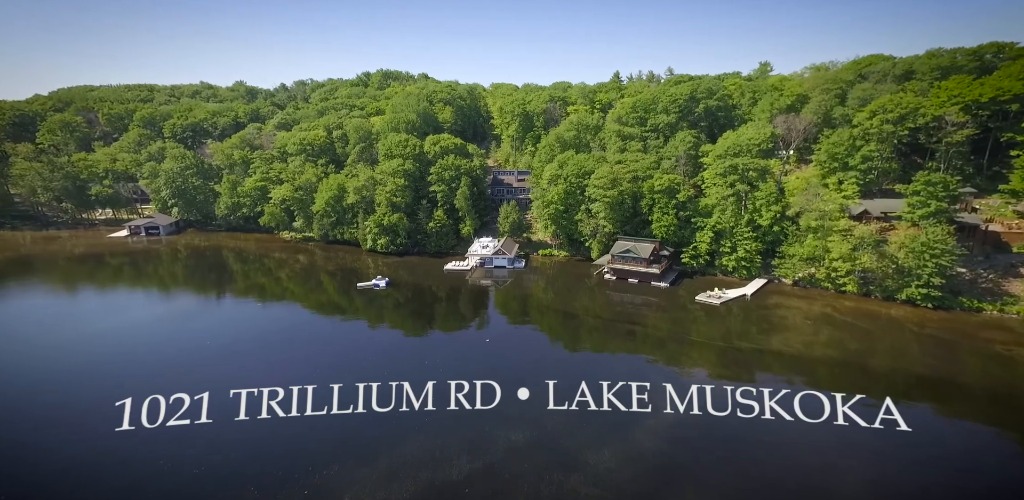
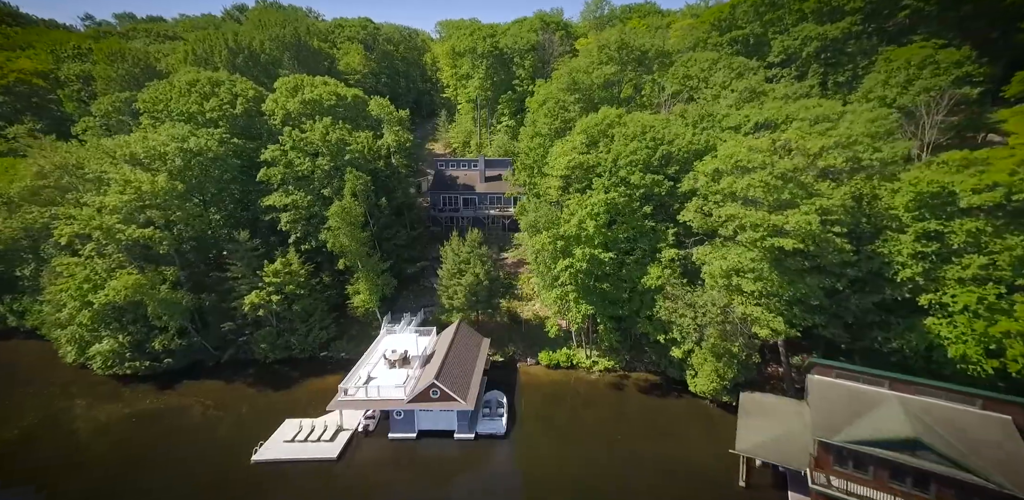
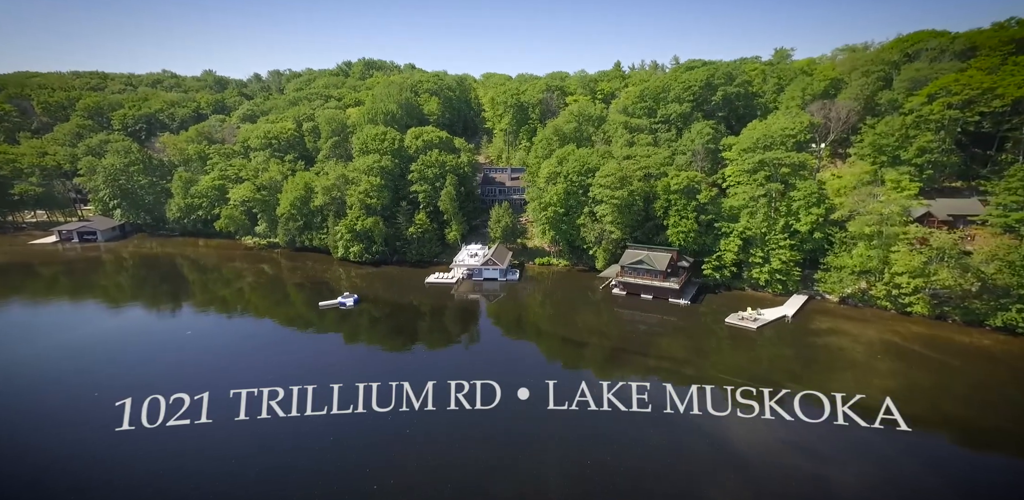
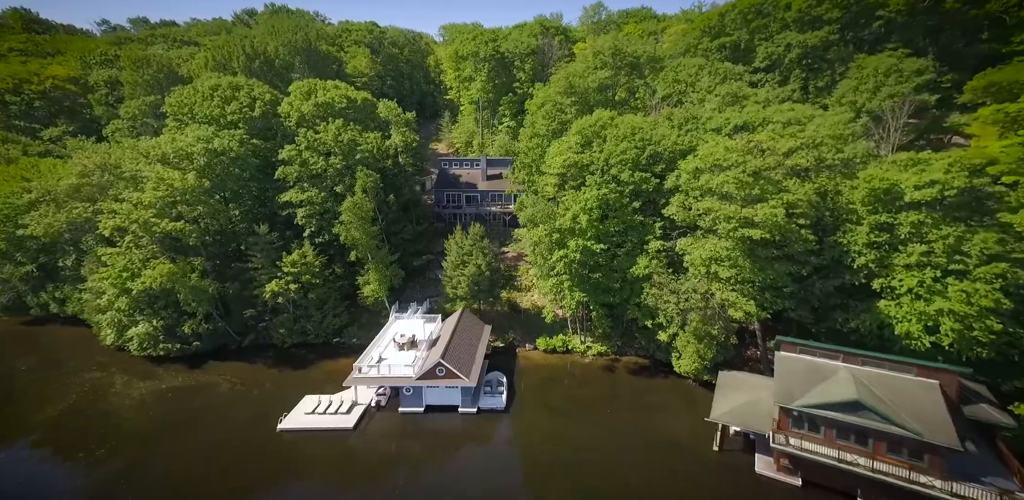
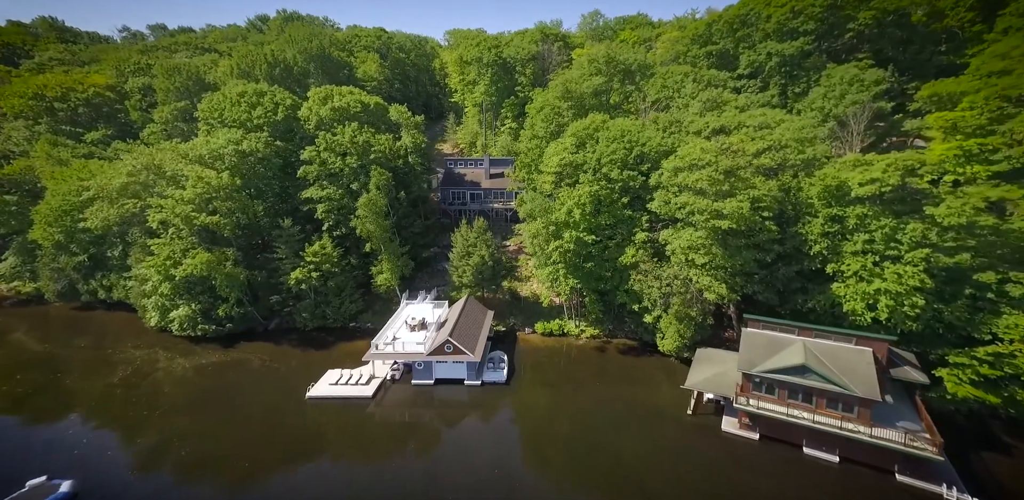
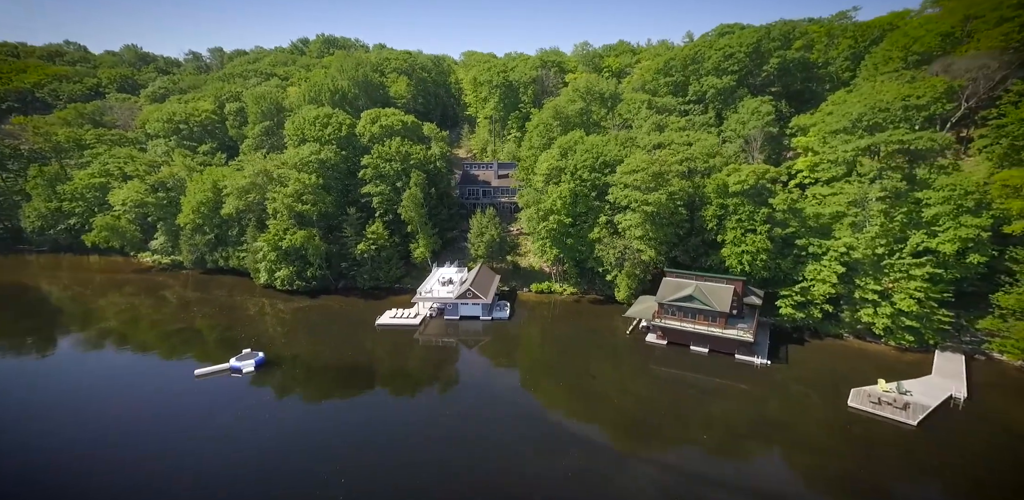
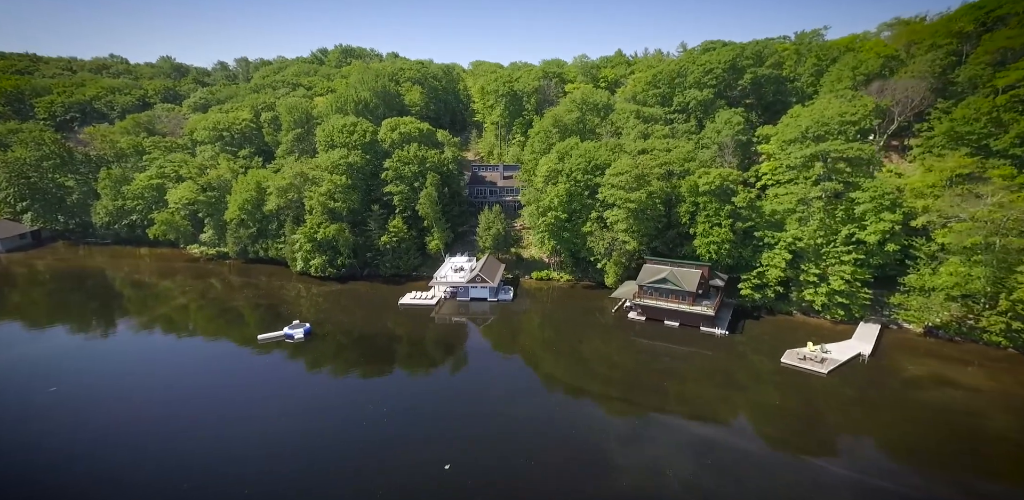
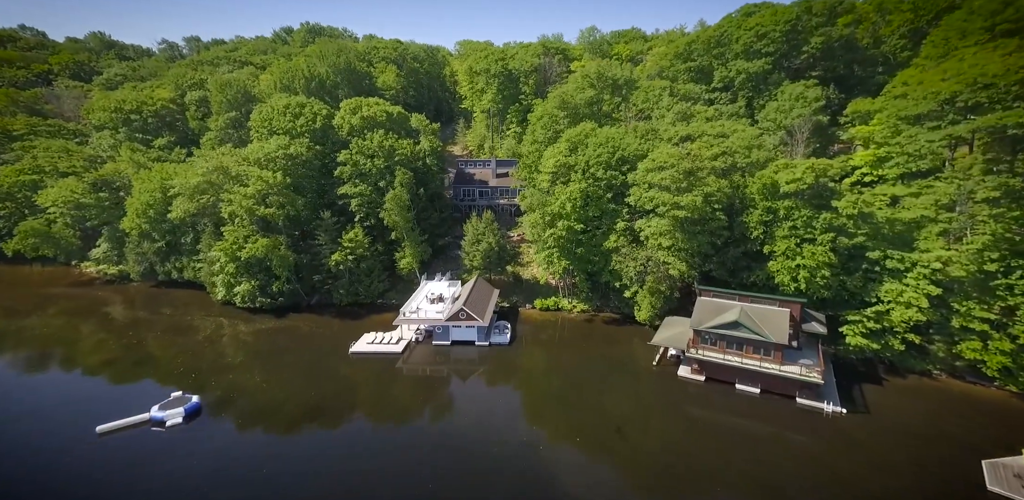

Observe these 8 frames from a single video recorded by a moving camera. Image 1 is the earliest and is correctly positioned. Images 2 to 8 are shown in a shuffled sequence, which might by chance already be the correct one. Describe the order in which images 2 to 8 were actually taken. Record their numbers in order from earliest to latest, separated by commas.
3, 7, 6, 8, 5, 4, 2
